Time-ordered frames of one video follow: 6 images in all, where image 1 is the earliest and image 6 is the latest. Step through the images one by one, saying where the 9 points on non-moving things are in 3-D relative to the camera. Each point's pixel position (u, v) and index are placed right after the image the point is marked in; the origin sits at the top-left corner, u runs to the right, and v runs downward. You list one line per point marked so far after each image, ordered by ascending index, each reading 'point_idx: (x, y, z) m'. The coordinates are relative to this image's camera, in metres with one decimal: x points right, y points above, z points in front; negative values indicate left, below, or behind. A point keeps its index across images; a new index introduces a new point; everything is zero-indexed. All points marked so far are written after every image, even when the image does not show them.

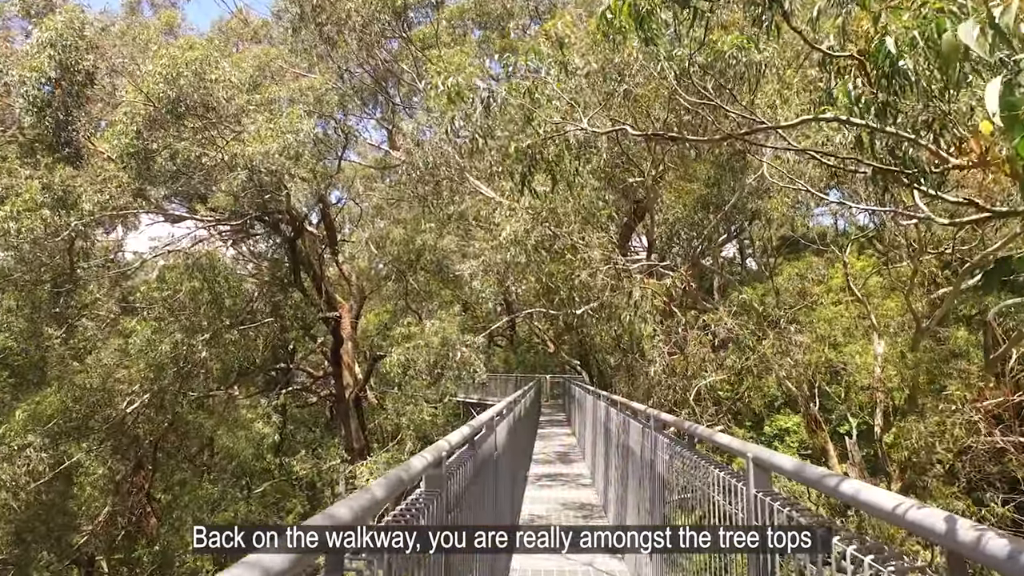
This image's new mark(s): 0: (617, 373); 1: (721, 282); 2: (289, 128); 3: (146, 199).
0: (+2.0, -1.6, +13.9) m
1: (+4.0, +0.1, +14.0) m
2: (-4.0, +2.9, +12.6) m
3: (-6.6, +1.7, +13.0) m
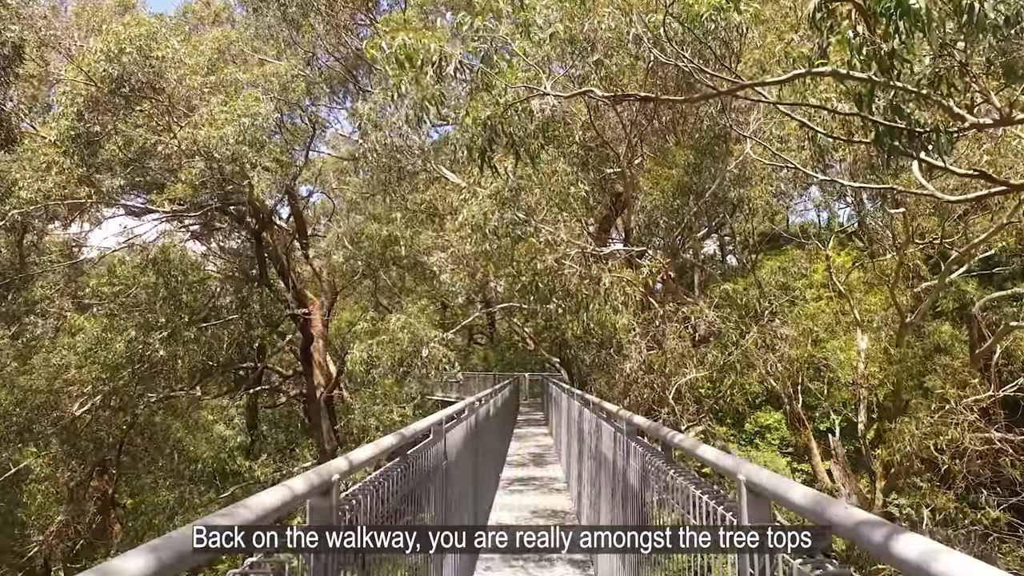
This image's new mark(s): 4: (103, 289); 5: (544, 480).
0: (+1.5, -1.5, +13.4) m
1: (+3.5, +0.2, +13.5) m
2: (-4.4, +2.9, +12.0) m
3: (-7.1, +1.7, +12.3) m
4: (-7.2, 0.0, +12.7) m
5: (+0.4, -2.3, +8.9) m
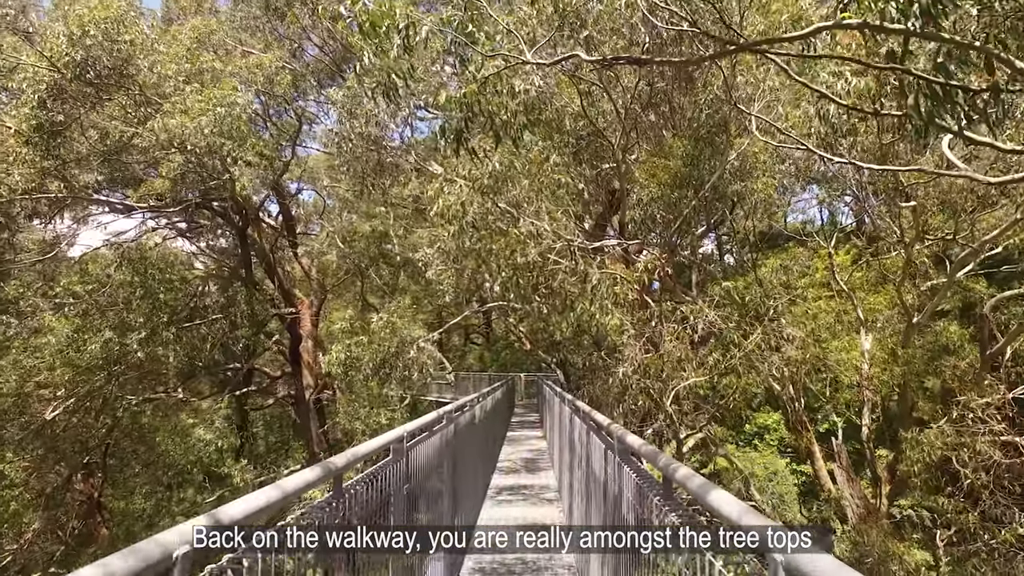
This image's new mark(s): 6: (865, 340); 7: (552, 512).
0: (+1.4, -1.5, +13.0) m
1: (+3.3, +0.2, +13.1) m
2: (-4.6, +3.0, +11.5) m
3: (-7.2, +1.8, +11.8) m
4: (-7.3, 0.0, +12.2) m
5: (+0.3, -2.3, +8.4) m
6: (+5.6, -0.8, +11.6) m
7: (+0.4, -2.3, +7.3) m
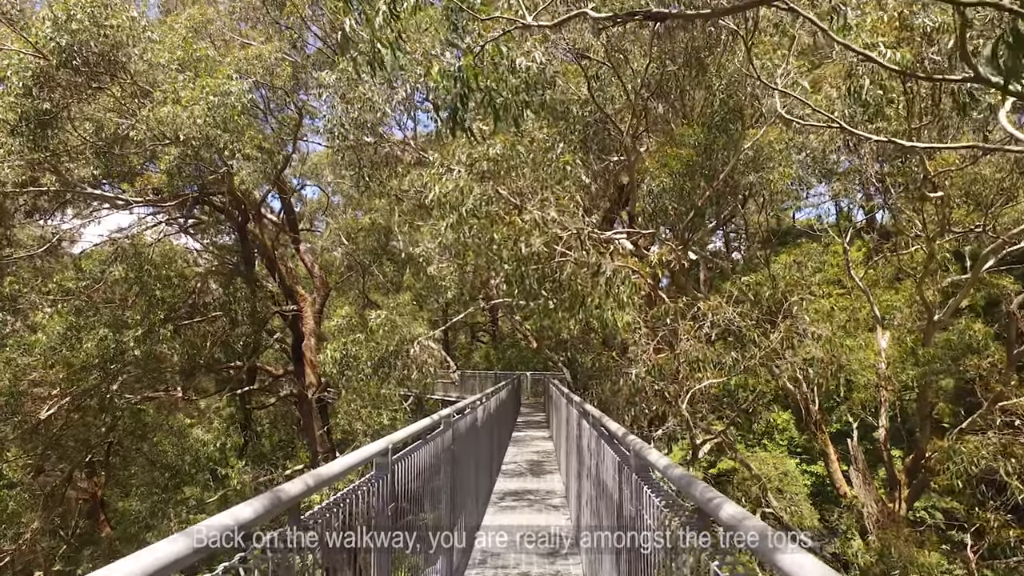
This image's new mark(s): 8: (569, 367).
0: (+1.5, -1.4, +12.6) m
1: (+3.4, +0.3, +12.7) m
2: (-4.5, +3.0, +11.2) m
3: (-7.1, +1.8, +11.5) m
4: (-7.2, +0.1, +11.9) m
5: (+0.3, -2.3, +8.1) m
6: (+5.7, -0.8, +11.2) m
7: (+0.5, -2.2, +7.0) m
8: (+1.5, -2.1, +19.5) m
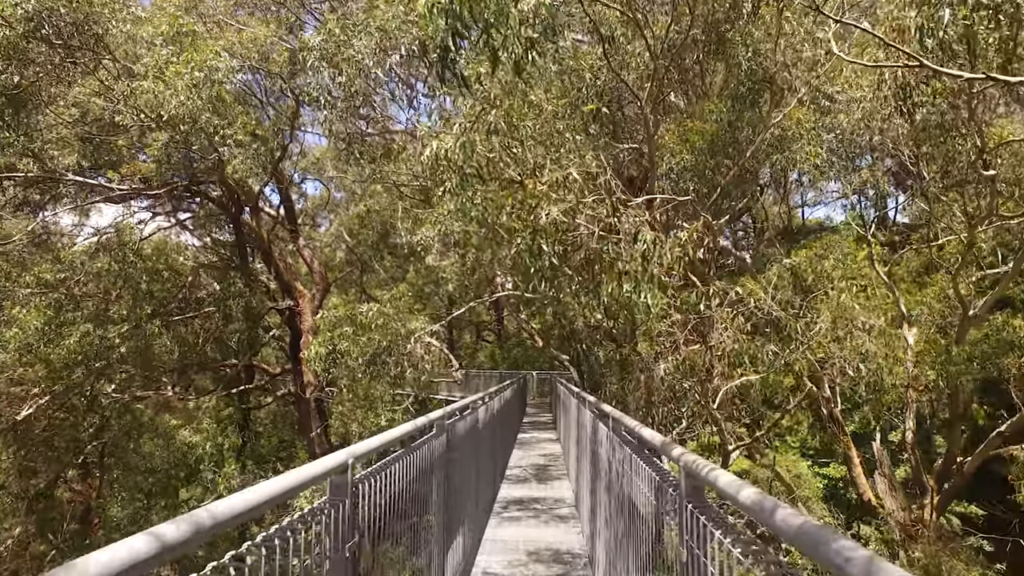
0: (+1.5, -1.3, +11.9) m
1: (+3.5, +0.4, +12.0) m
2: (-4.4, +3.1, +10.5) m
3: (-7.0, +1.9, +10.9) m
4: (-7.2, +0.2, +11.3) m
5: (+0.4, -2.2, +7.4) m
6: (+5.8, -0.7, +10.5) m
7: (+0.5, -2.1, +6.3) m
8: (+1.6, -2.0, +18.8) m
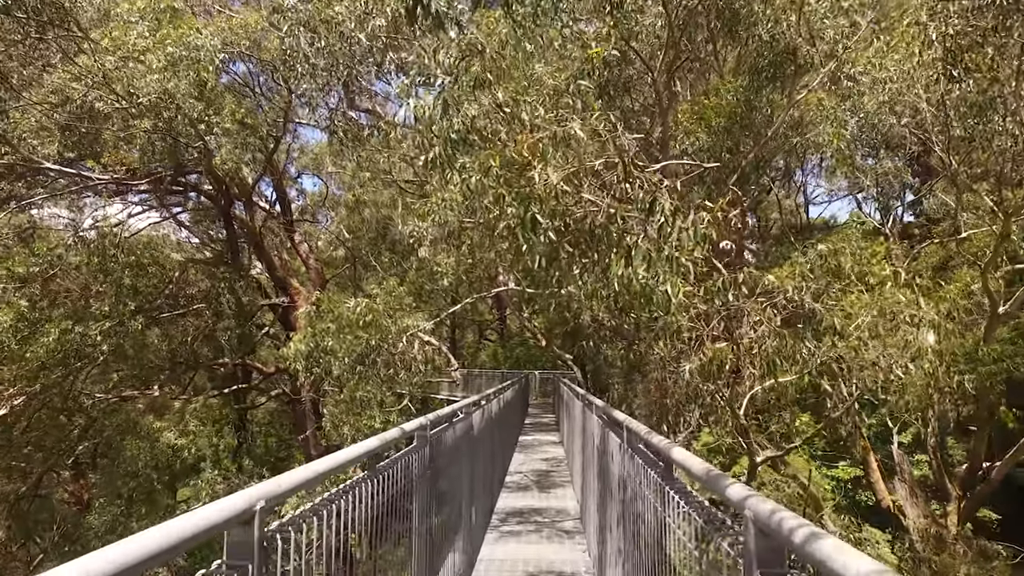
0: (+1.6, -1.3, +11.4) m
1: (+3.5, +0.5, +11.4) m
2: (-4.4, +3.2, +10.0) m
3: (-7.0, +2.0, +10.4) m
4: (-7.1, +0.2, +10.8) m
5: (+0.4, -2.1, +6.9) m
6: (+5.8, -0.6, +9.9) m
7: (+0.5, -2.0, +5.8) m
8: (+1.7, -1.9, +18.2) m
